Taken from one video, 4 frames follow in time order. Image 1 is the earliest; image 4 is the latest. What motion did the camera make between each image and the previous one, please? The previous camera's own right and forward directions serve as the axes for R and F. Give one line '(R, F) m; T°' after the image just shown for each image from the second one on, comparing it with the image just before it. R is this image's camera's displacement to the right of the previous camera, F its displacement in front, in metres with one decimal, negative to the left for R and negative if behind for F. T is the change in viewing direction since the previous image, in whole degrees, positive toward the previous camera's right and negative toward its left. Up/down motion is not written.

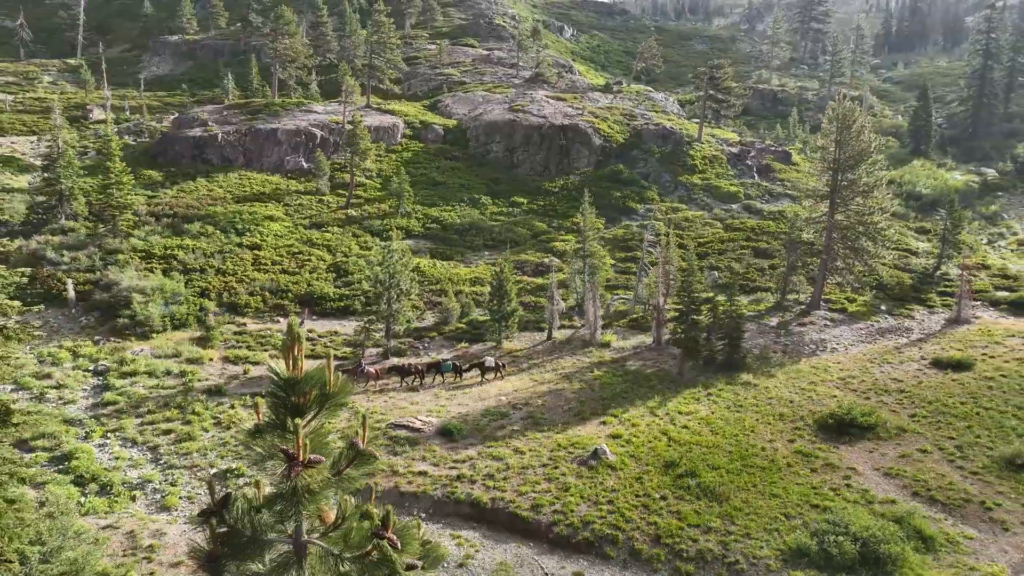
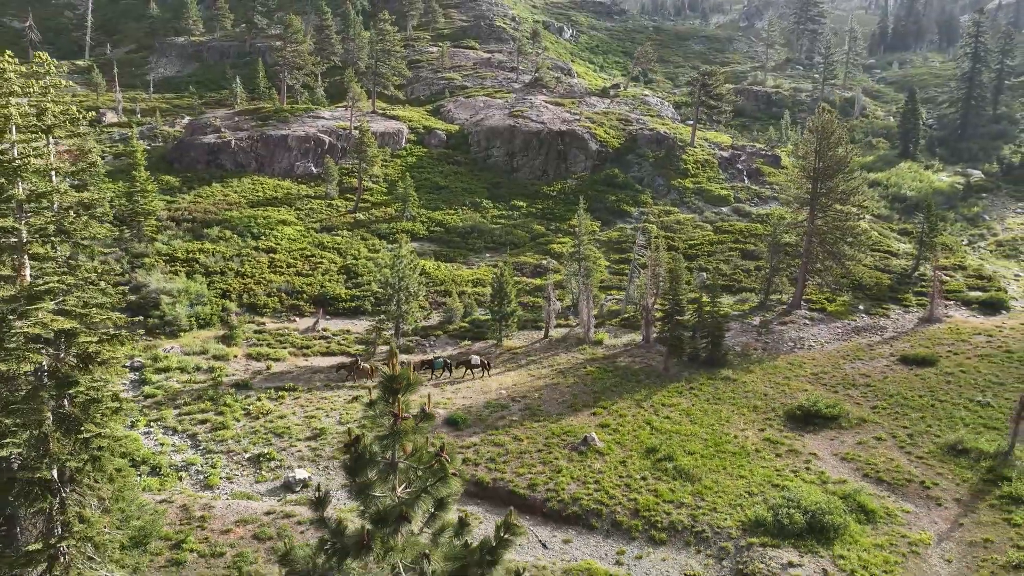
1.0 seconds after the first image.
(+0.1, -2.3) m; 0°
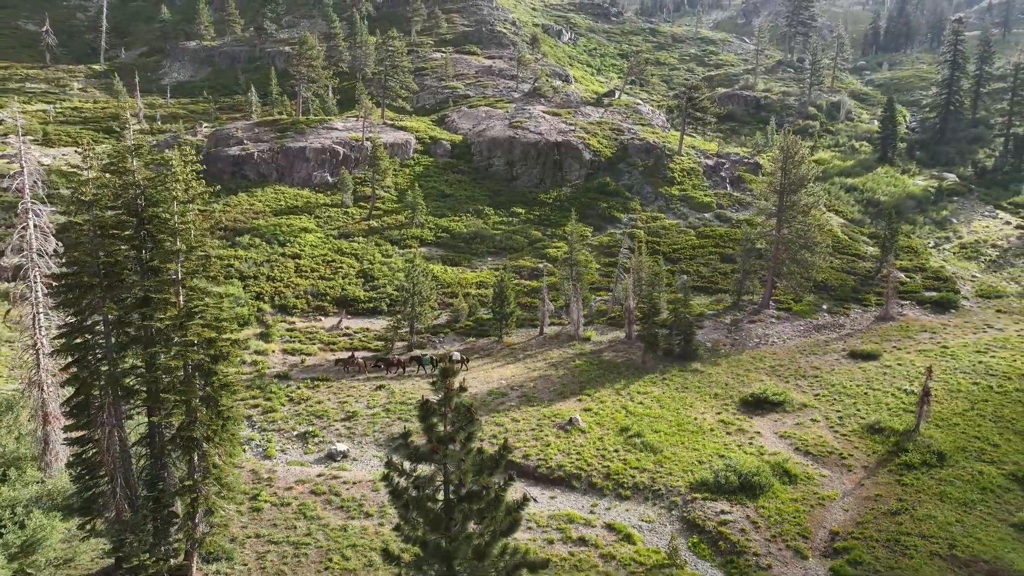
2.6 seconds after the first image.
(+0.1, -4.5) m; 0°
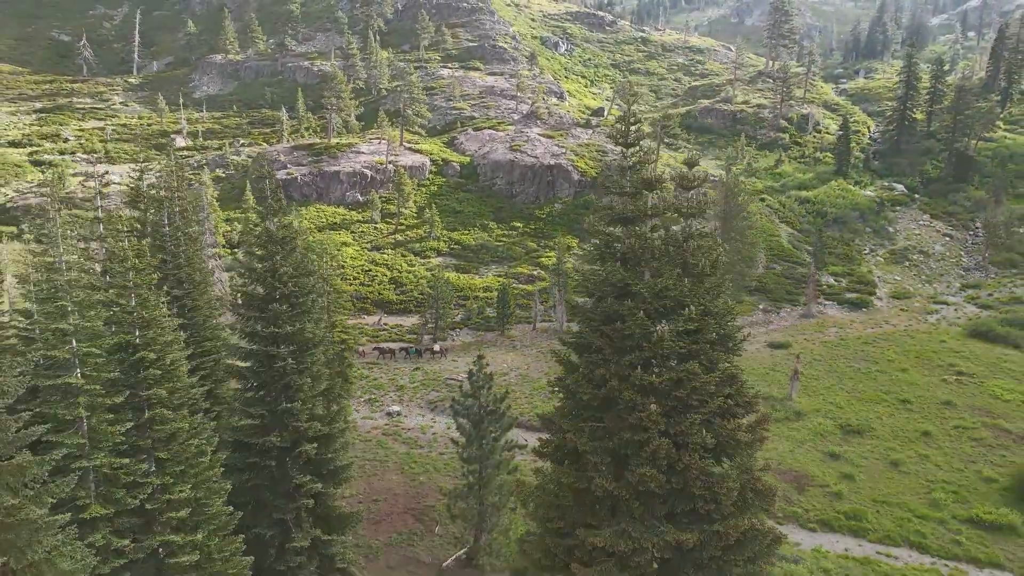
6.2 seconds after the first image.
(+0.1, -11.1) m; 0°
